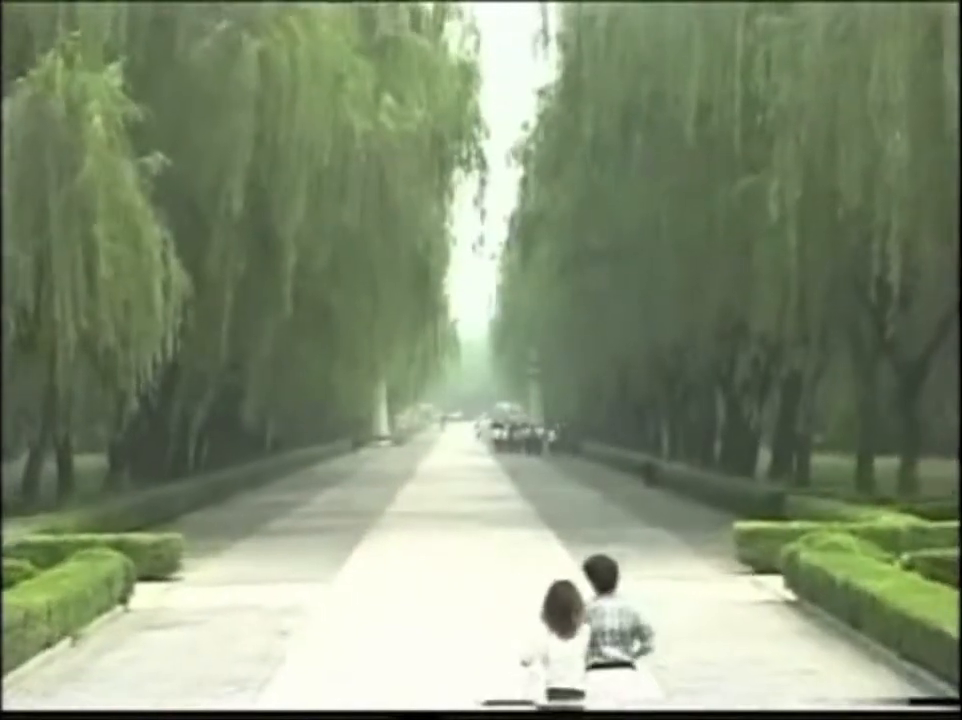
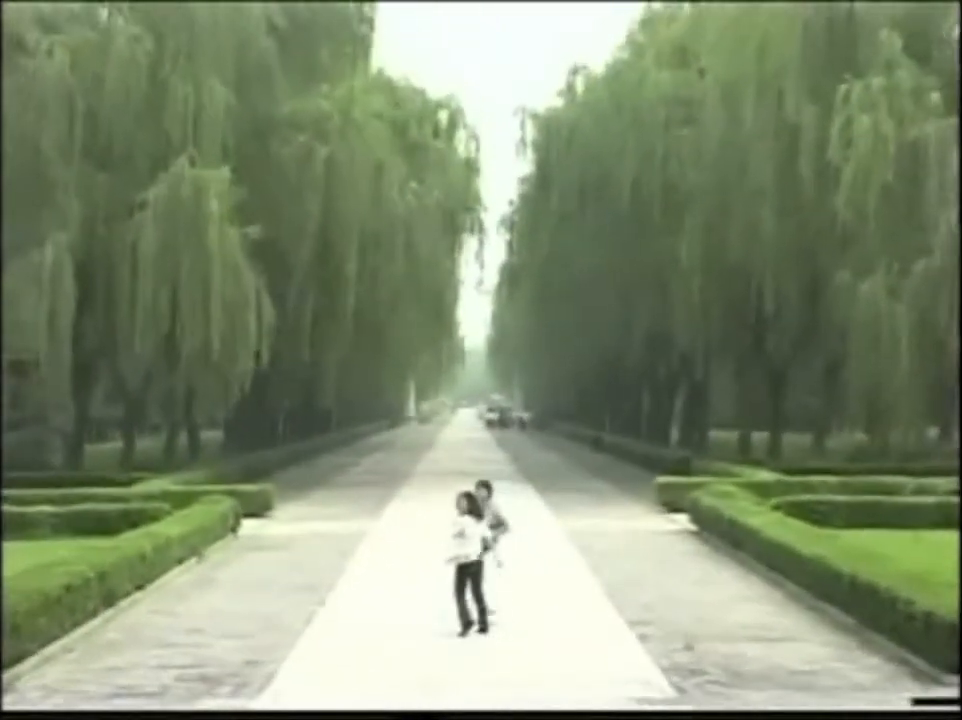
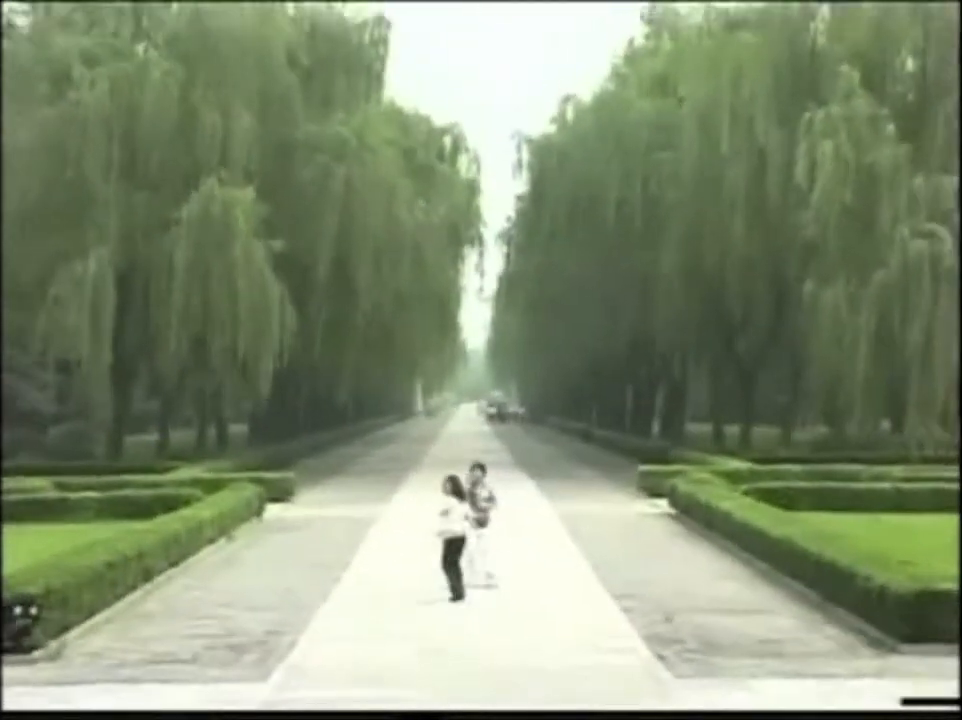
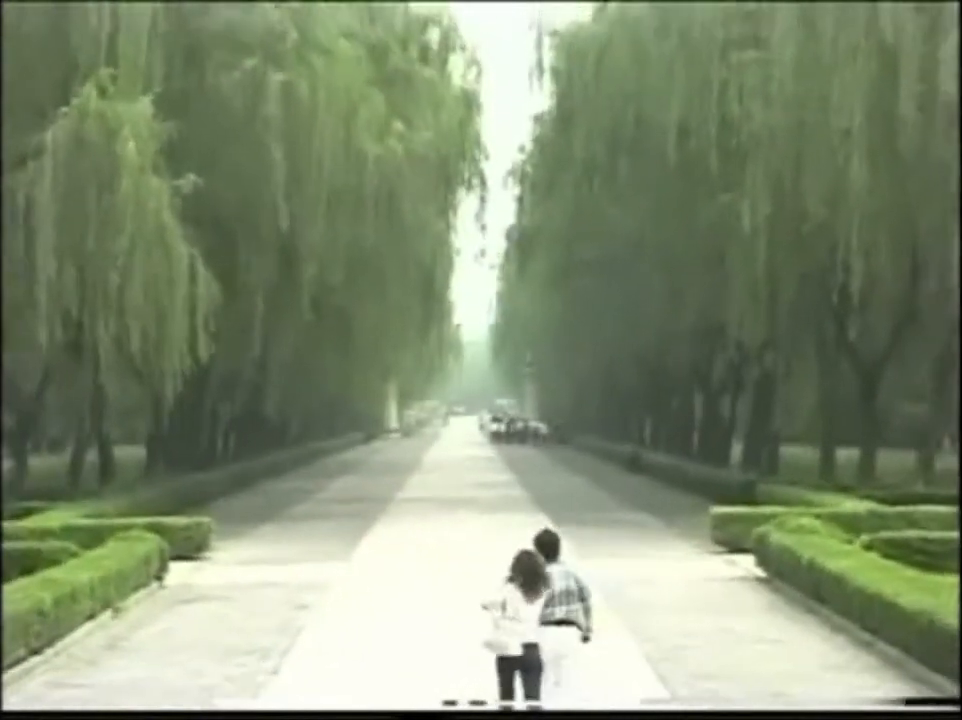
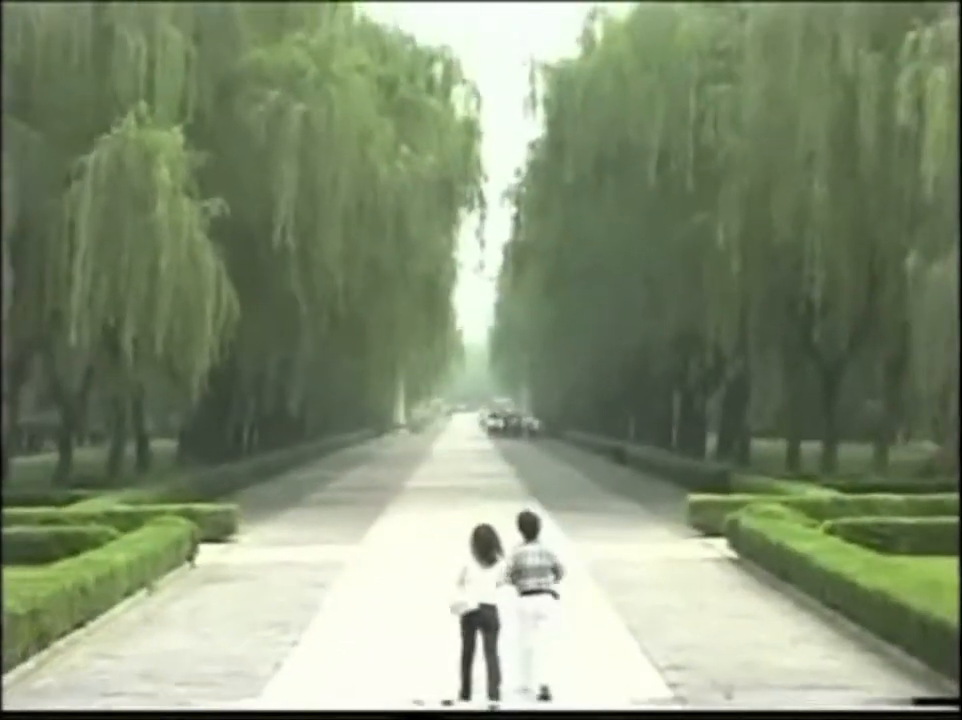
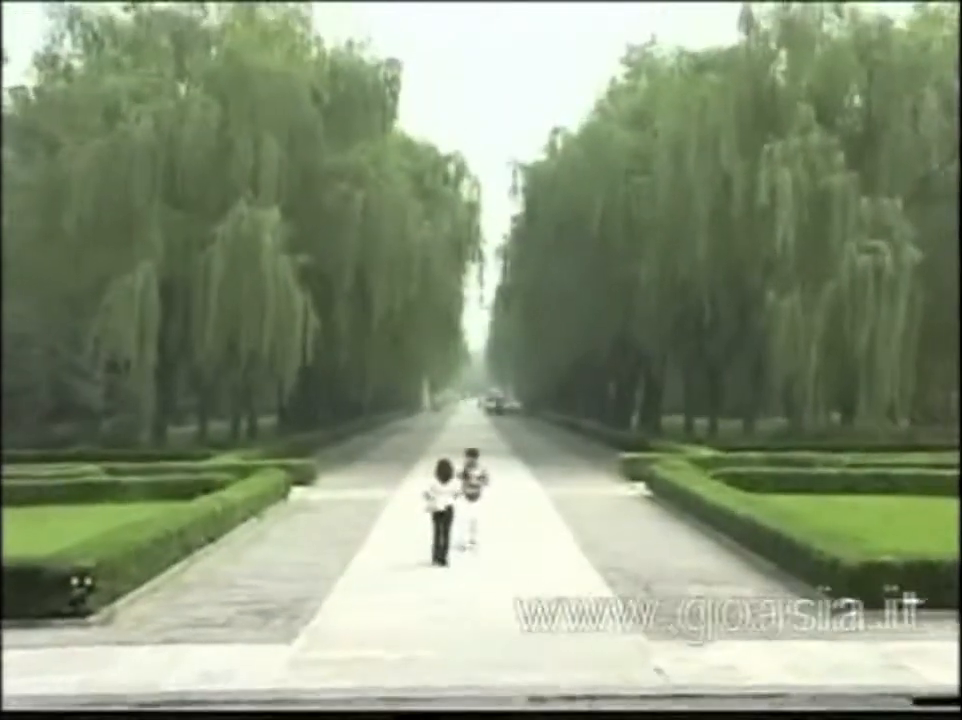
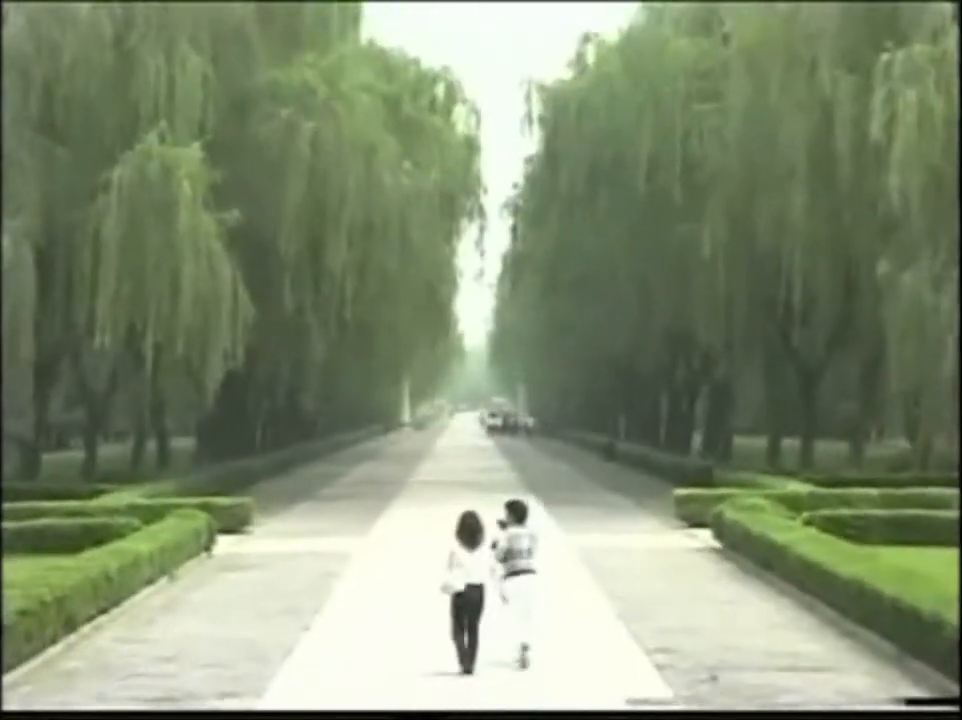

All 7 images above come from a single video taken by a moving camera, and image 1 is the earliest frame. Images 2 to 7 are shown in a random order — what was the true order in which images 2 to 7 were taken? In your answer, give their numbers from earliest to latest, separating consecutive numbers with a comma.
4, 5, 7, 2, 3, 6
